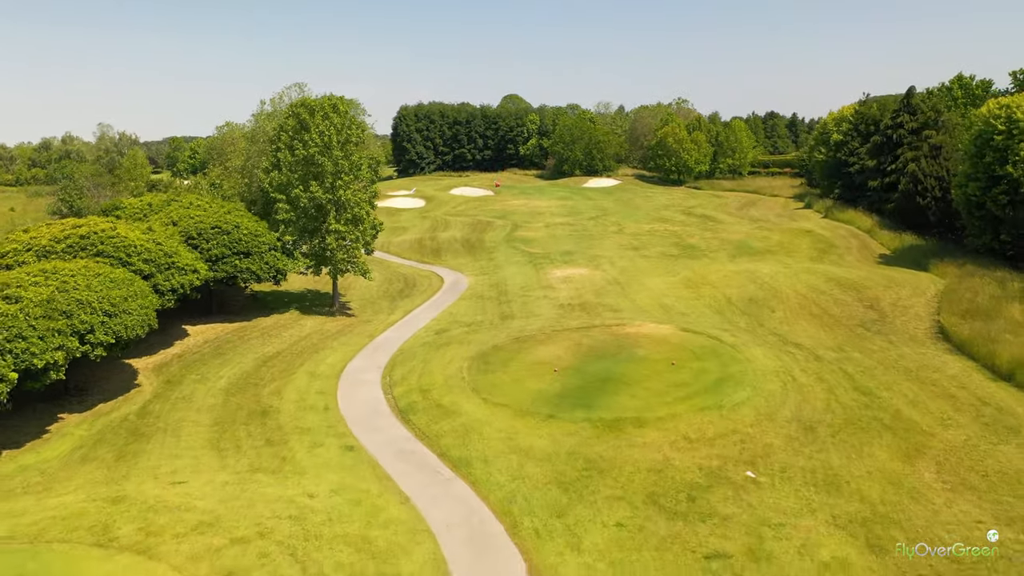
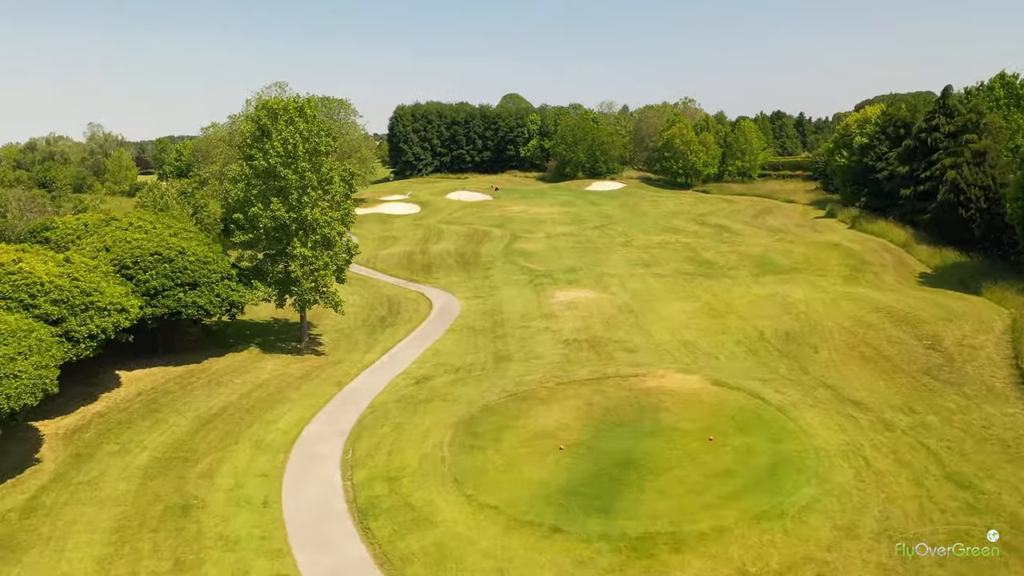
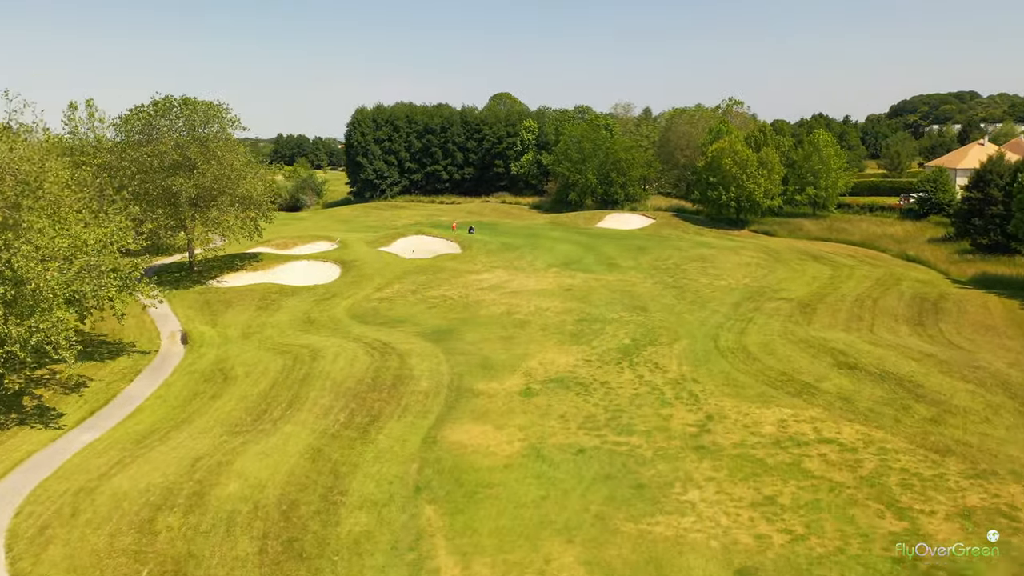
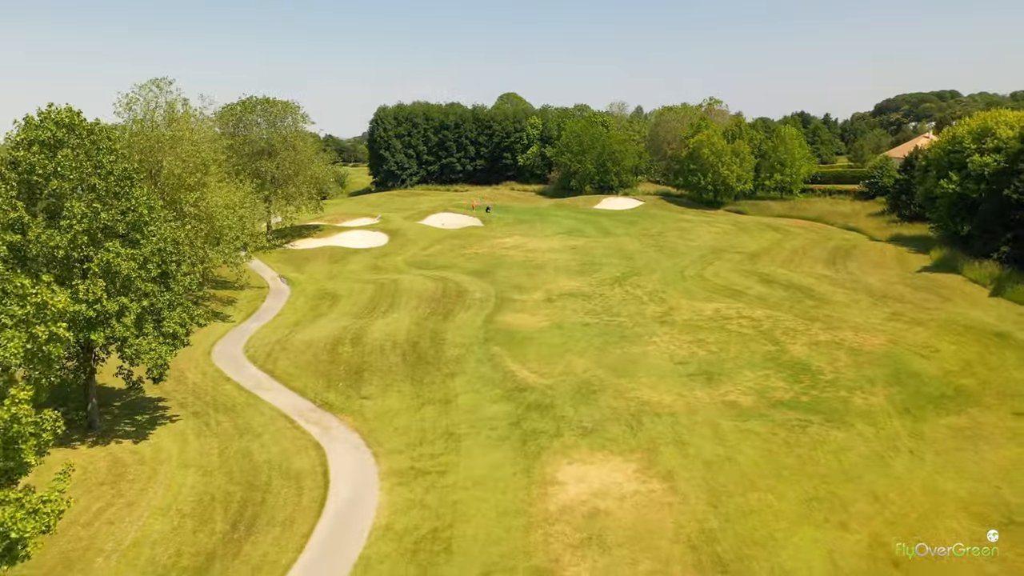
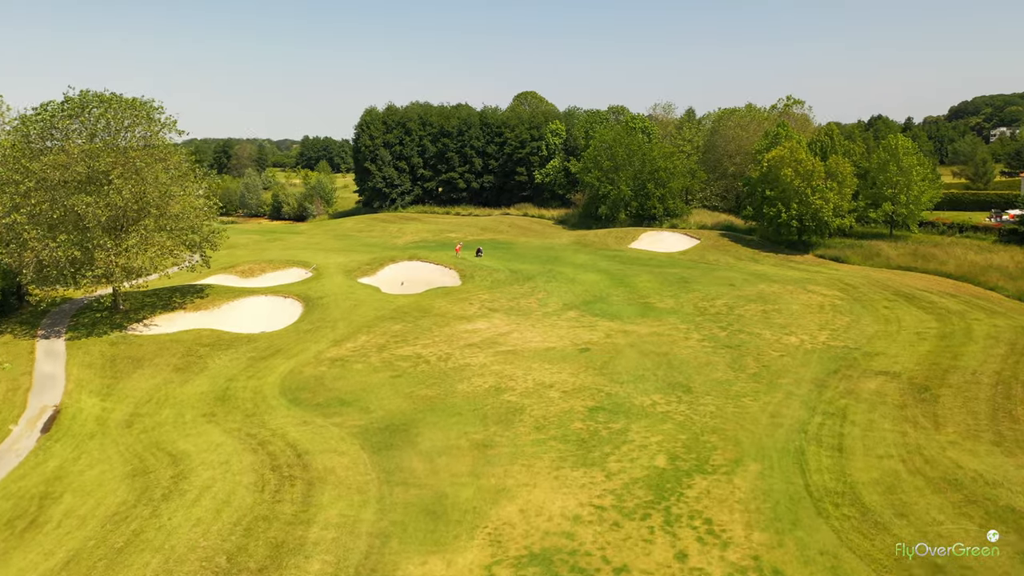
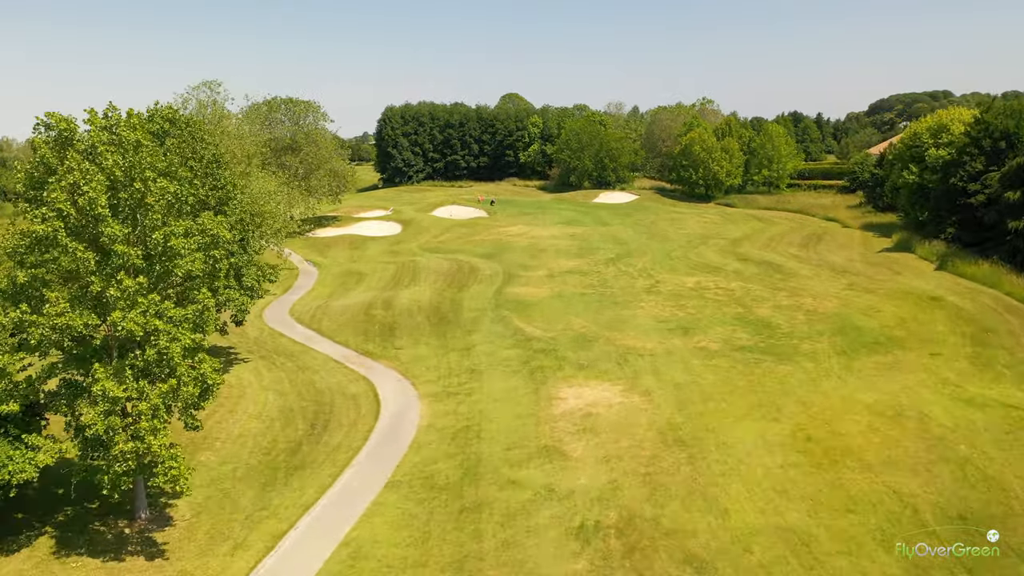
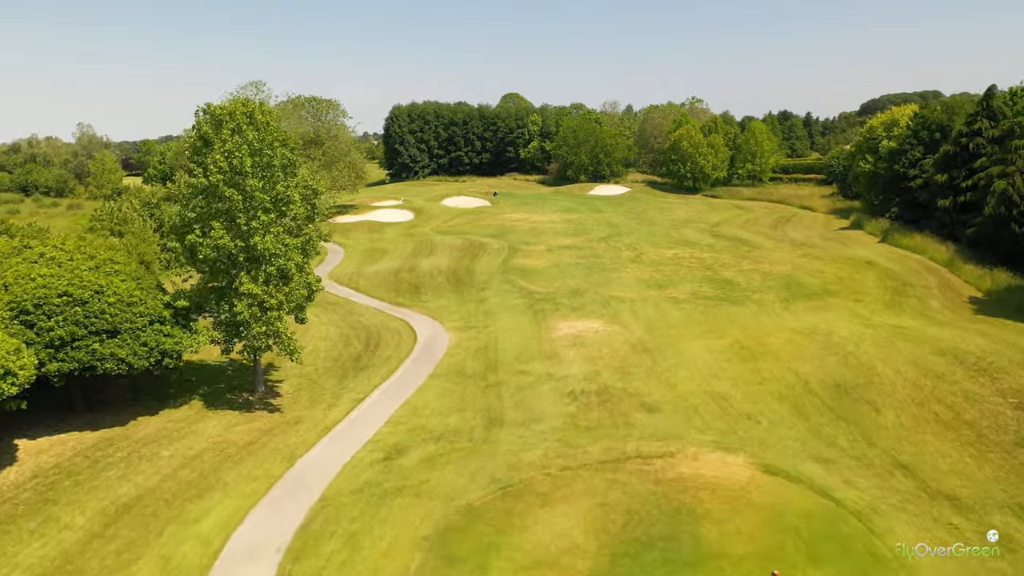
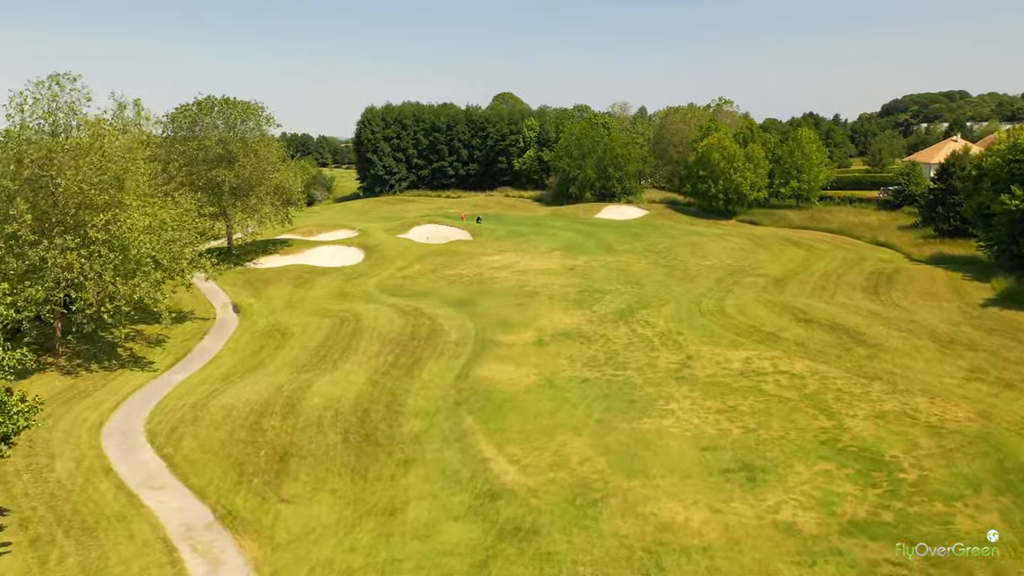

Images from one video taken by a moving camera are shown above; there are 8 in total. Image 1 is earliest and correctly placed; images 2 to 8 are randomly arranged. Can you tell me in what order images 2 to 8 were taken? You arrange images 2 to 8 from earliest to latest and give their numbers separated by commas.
2, 7, 6, 4, 8, 3, 5
